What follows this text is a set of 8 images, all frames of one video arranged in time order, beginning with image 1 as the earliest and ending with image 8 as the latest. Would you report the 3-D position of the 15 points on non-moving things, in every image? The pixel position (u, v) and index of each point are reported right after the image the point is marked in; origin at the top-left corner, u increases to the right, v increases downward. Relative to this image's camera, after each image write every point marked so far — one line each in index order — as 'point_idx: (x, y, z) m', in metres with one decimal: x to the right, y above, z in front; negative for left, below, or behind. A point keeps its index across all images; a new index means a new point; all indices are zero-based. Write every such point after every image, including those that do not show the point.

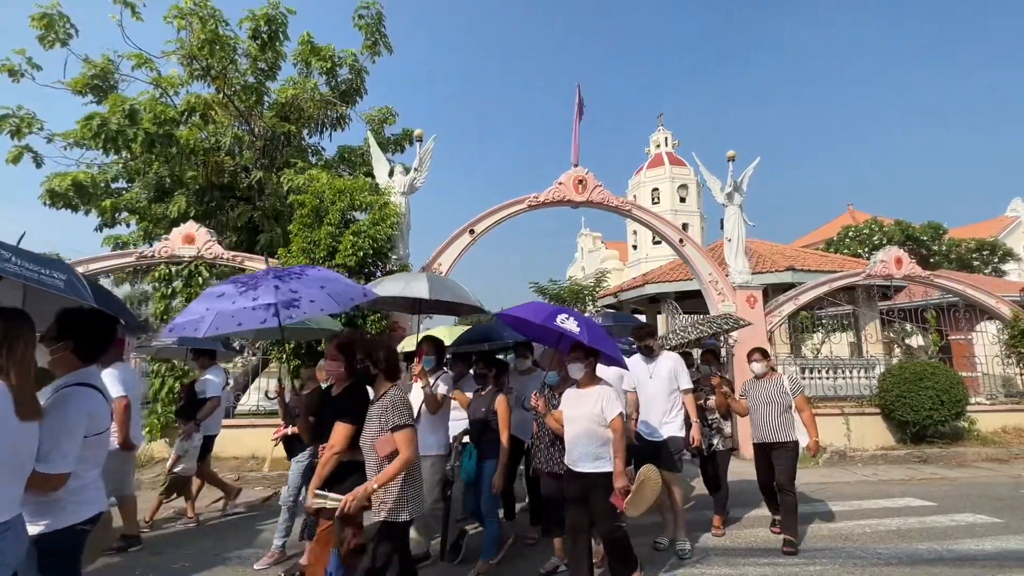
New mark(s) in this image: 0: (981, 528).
0: (+4.7, -2.4, +6.1) m
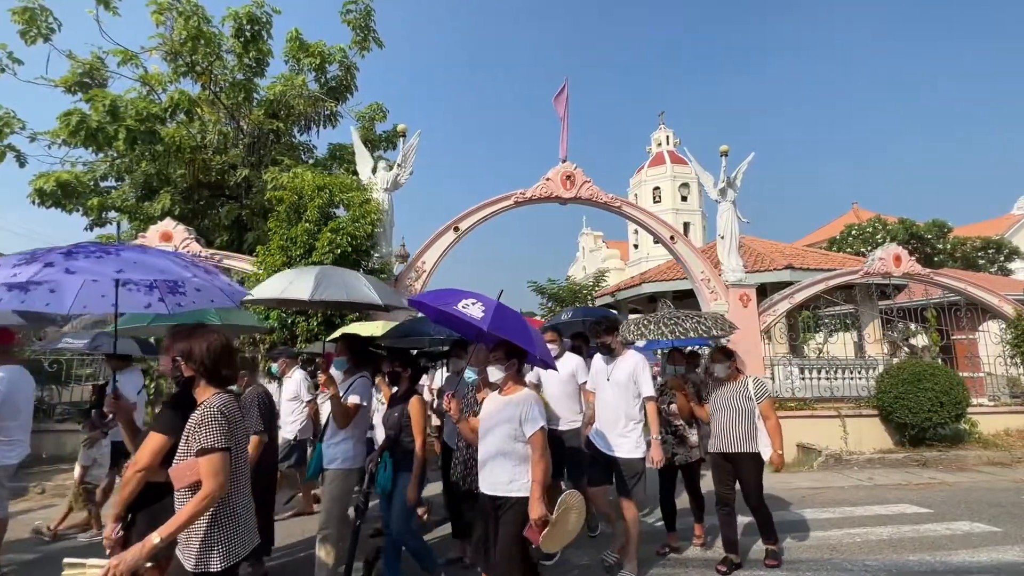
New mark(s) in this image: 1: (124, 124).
0: (+4.5, -2.4, +5.8) m
1: (-7.0, +3.0, +11.0) m
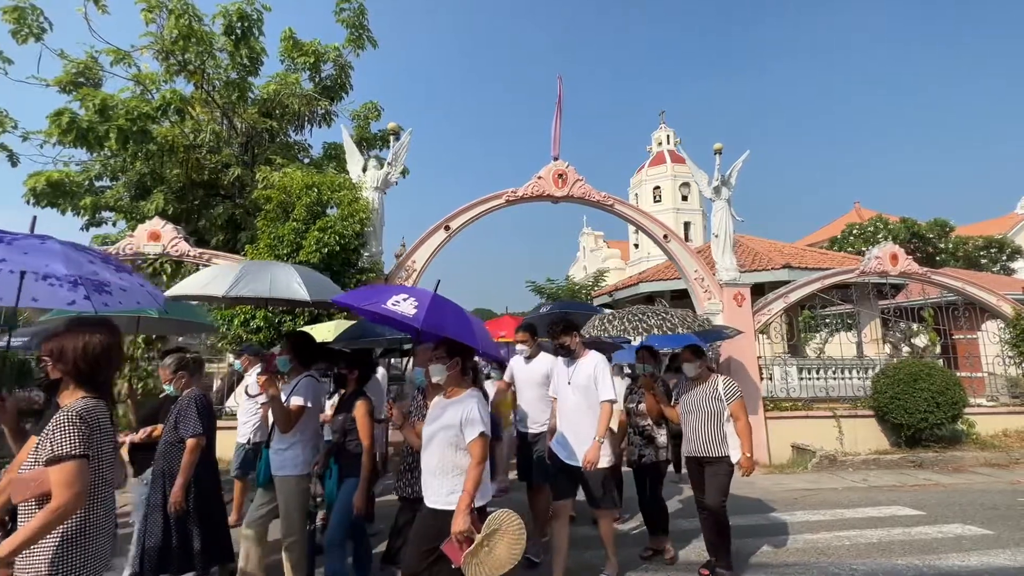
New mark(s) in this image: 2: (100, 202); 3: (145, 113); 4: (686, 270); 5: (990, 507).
0: (+4.3, -2.4, +5.7) m
1: (-7.1, +3.0, +10.9) m
2: (-9.6, +2.0, +14.2) m
3: (-7.6, +3.6, +12.6) m
4: (+3.1, +0.3, +11.0) m
5: (+5.7, -2.6, +7.2) m
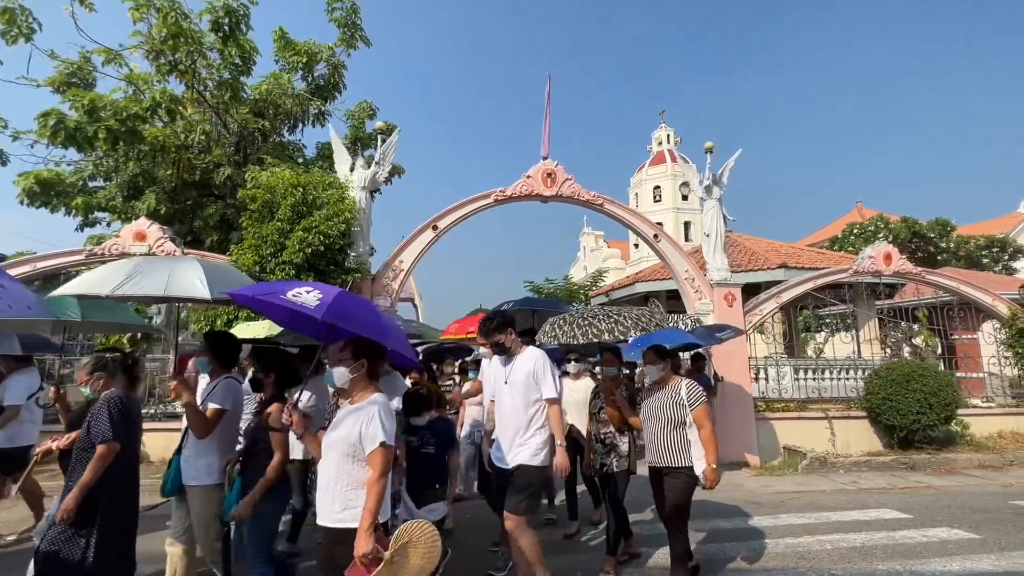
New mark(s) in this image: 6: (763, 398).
0: (+4.1, -2.4, +5.6) m
1: (-7.3, +3.0, +10.9) m
2: (-9.8, +2.0, +14.2) m
3: (-7.8, +3.6, +12.5) m
4: (+2.9, +0.3, +10.9) m
5: (+5.5, -2.6, +7.1) m
6: (+4.6, -2.0, +11.1) m
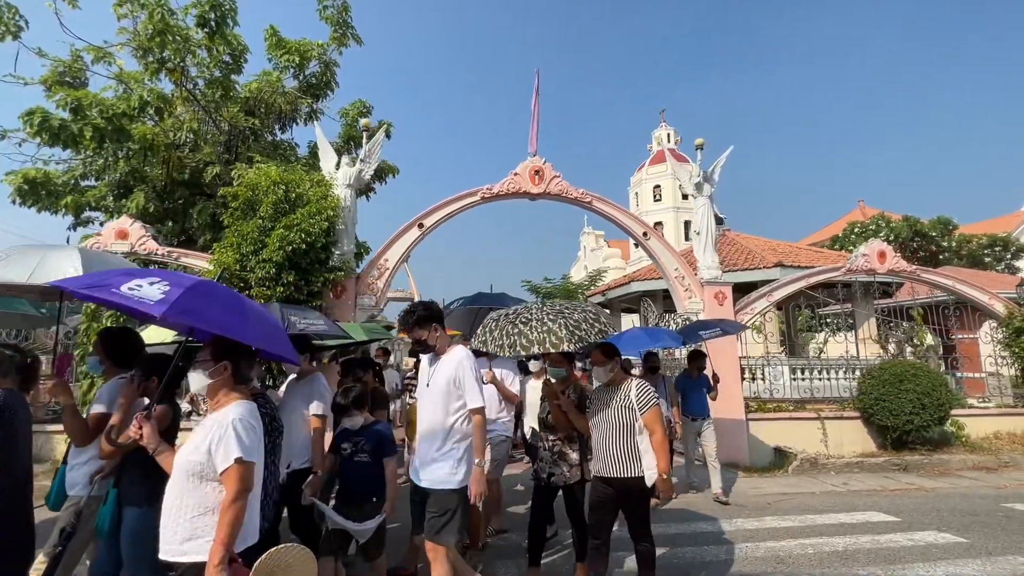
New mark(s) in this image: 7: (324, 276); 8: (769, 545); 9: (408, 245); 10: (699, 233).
0: (+3.8, -2.4, +5.5) m
1: (-7.5, +3.0, +10.8) m
2: (-10.0, +2.0, +14.1) m
3: (-8.0, +3.6, +12.5) m
4: (+2.7, +0.3, +10.7) m
5: (+5.2, -2.6, +6.9) m
6: (+4.4, -2.0, +11.0) m
7: (-2.8, +0.2, +9.1) m
8: (+2.4, -2.4, +5.6) m
9: (-1.7, +0.7, +9.9) m
10: (+3.4, +1.0, +11.0) m
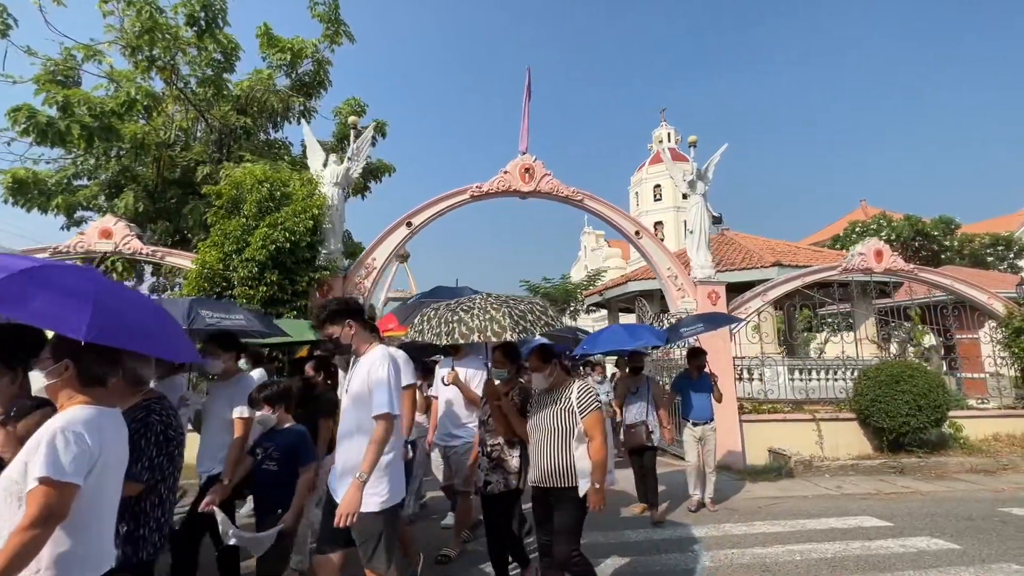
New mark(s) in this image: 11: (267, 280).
0: (+3.7, -2.4, +5.3) m
1: (-7.7, +3.0, +10.7) m
2: (-10.2, +2.0, +14.0) m
3: (-8.2, +3.6, +12.4) m
4: (+2.6, +0.4, +10.6) m
5: (+5.1, -2.6, +6.8) m
6: (+4.2, -2.0, +10.8) m
7: (-3.0, +0.2, +9.0) m
8: (+2.2, -2.4, +5.5) m
9: (-1.9, +0.7, +9.8) m
10: (+3.2, +1.0, +10.8) m
11: (-3.5, +0.1, +8.6) m
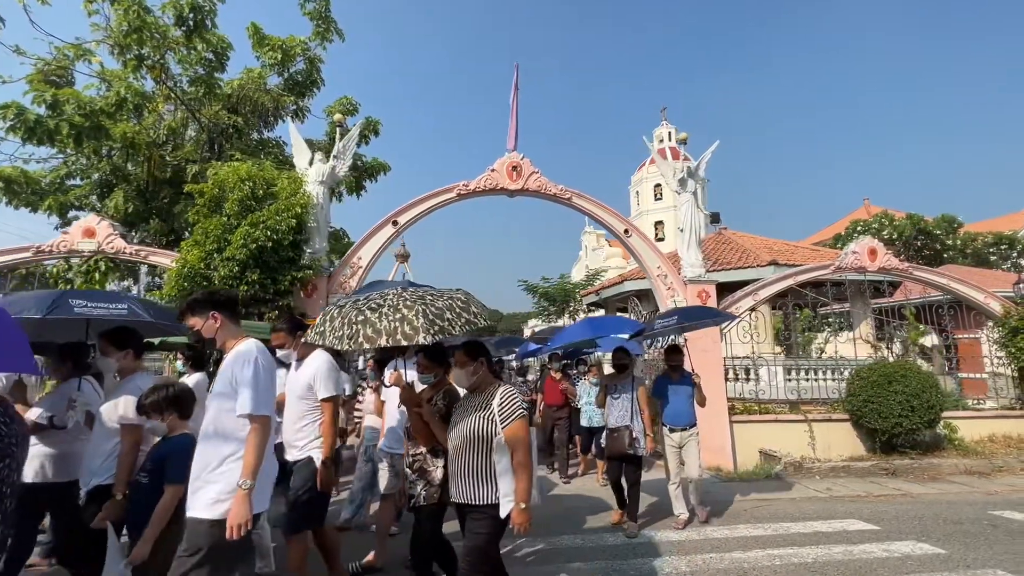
0: (+3.4, -2.3, +5.2) m
1: (-7.9, +3.0, +10.6) m
2: (-10.3, +2.0, +14.0) m
3: (-8.4, +3.6, +12.3) m
4: (+2.3, +0.4, +10.4) m
5: (+4.8, -2.5, +6.6) m
6: (+4.0, -2.0, +10.7) m
7: (-3.2, +0.2, +8.9) m
8: (+2.0, -2.4, +5.3) m
9: (-2.1, +0.7, +9.7) m
10: (+3.0, +1.0, +10.7) m
11: (-3.7, +0.1, +8.5) m
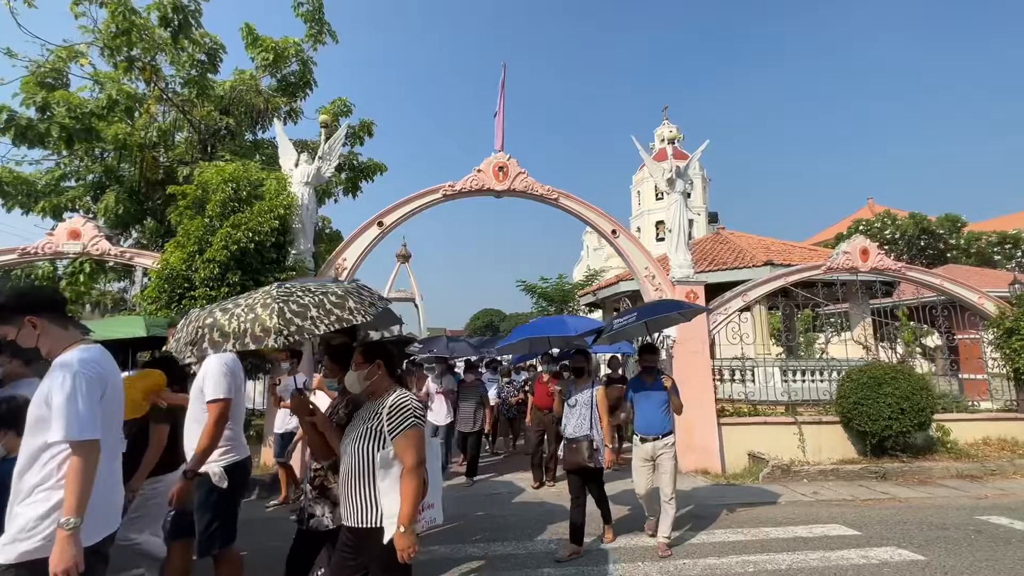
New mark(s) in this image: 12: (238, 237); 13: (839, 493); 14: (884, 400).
0: (+3.2, -2.4, +5.1) m
1: (-8.1, +3.0, +10.6) m
2: (-10.5, +2.0, +14.0) m
3: (-8.6, +3.6, +12.3) m
4: (+2.1, +0.4, +10.3) m
5: (+4.6, -2.6, +6.5) m
6: (+3.8, -2.0, +10.6) m
7: (-3.5, +0.2, +8.9) m
8: (+1.7, -2.4, +5.3) m
9: (-2.3, +0.7, +9.6) m
10: (+2.8, +1.0, +10.6) m
11: (-3.9, +0.1, +8.5) m
12: (-3.8, +0.7, +8.4) m
13: (+4.4, -2.8, +8.1) m
14: (+5.7, -1.7, +9.3) m
